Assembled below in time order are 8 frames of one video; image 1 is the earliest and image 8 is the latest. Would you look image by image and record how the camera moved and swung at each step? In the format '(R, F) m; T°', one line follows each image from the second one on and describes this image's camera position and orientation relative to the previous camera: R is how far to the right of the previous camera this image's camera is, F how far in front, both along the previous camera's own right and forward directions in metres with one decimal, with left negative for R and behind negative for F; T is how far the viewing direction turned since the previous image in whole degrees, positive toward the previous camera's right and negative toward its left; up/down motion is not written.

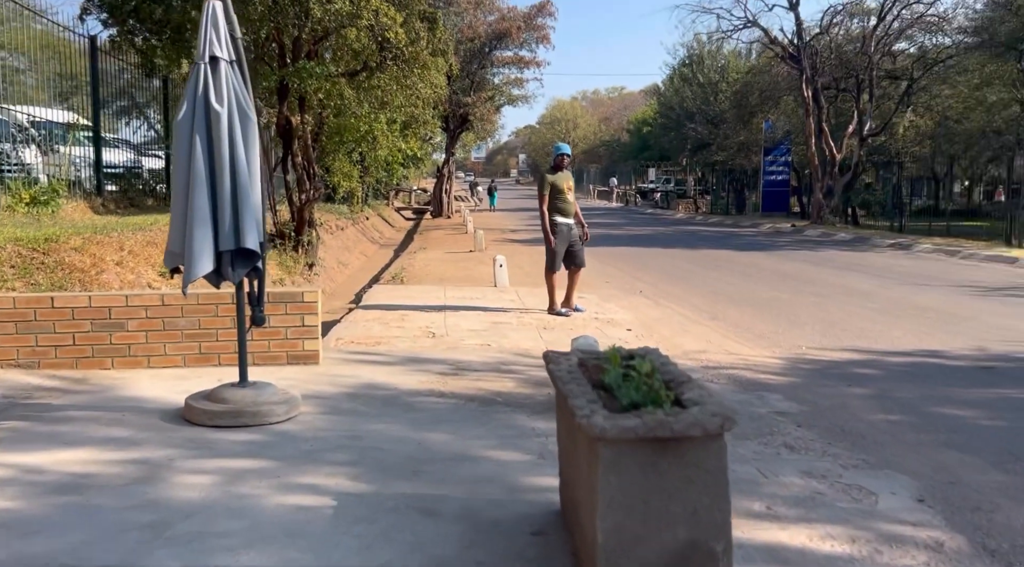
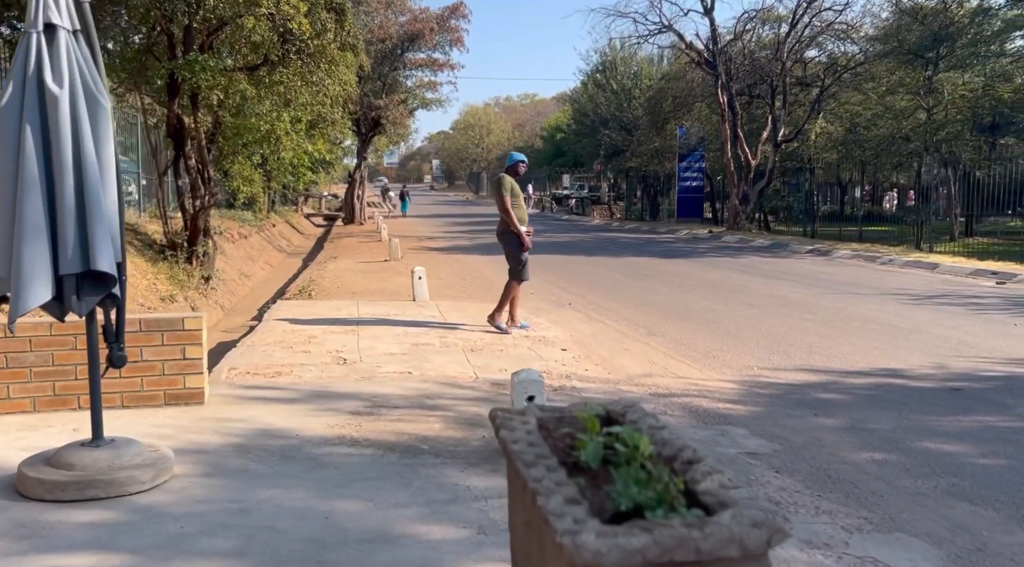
(-0.1, +1.1) m; +5°
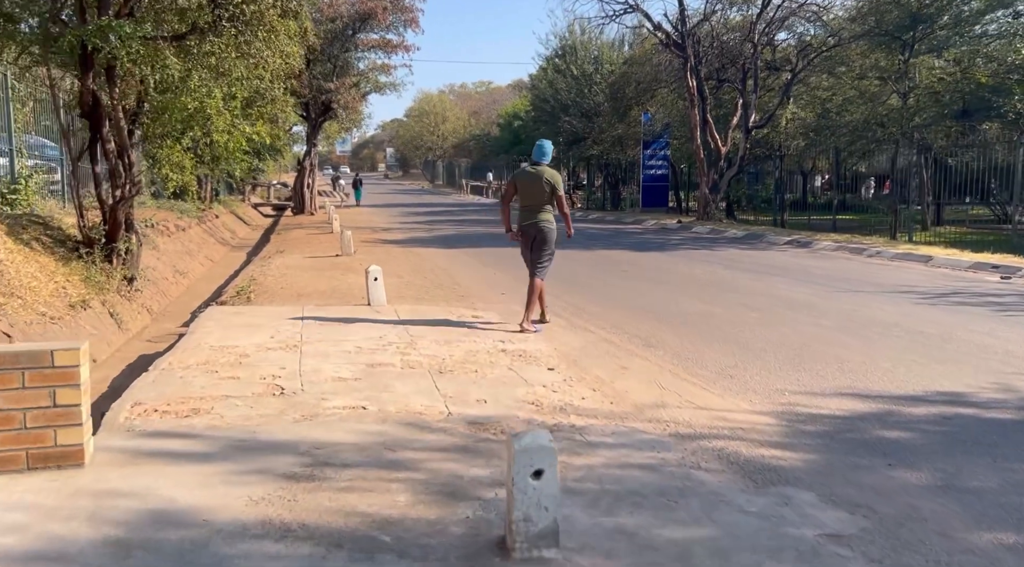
(-0.2, +1.7) m; +3°
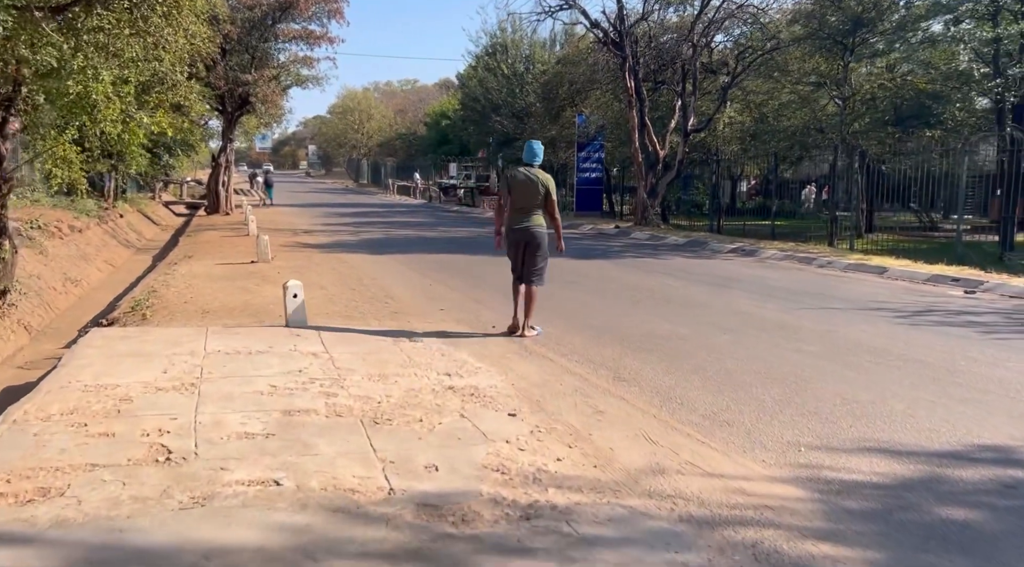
(-0.2, +1.5) m; +4°
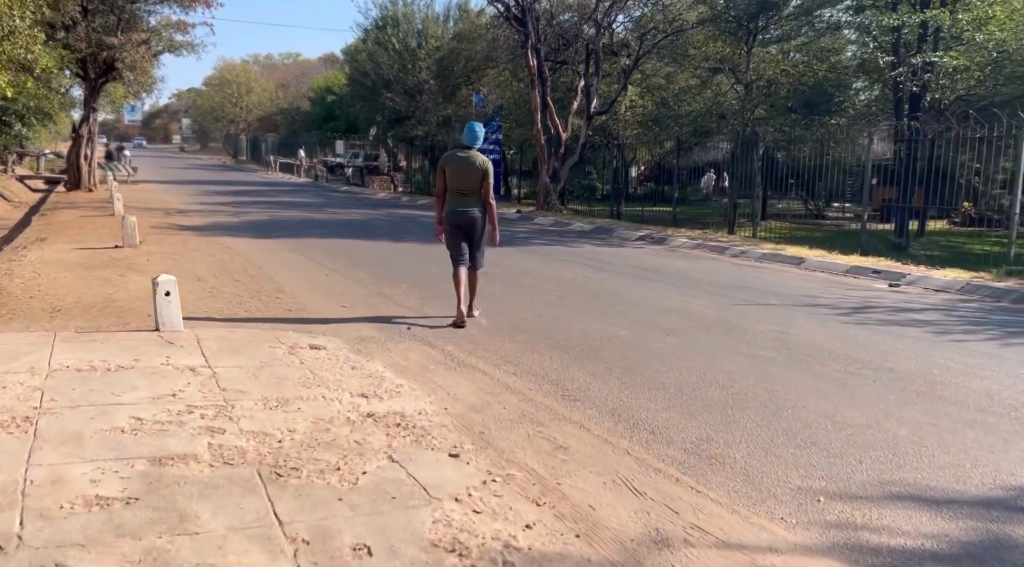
(-0.3, +1.4) m; +7°
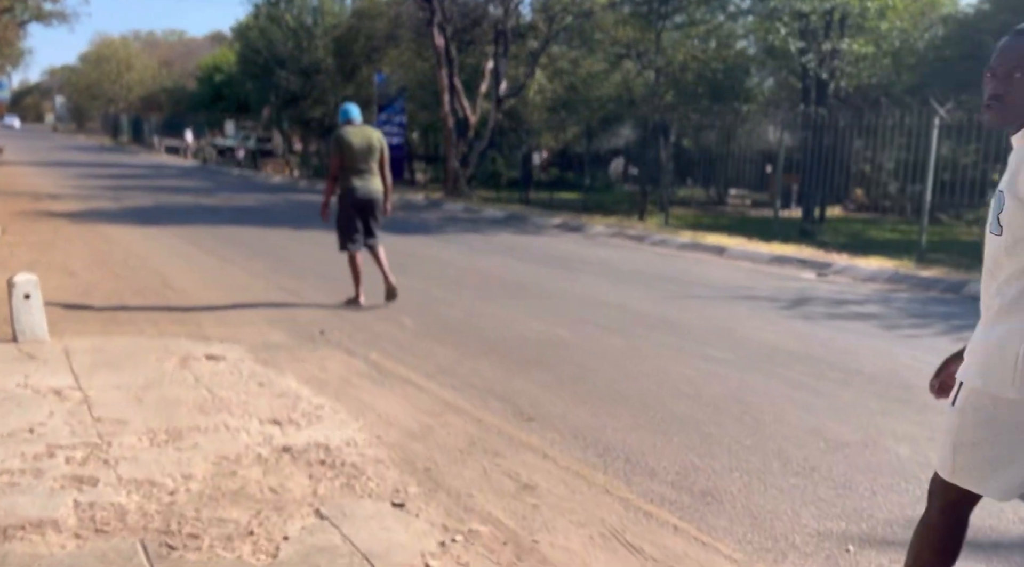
(-0.3, +1.0) m; +6°
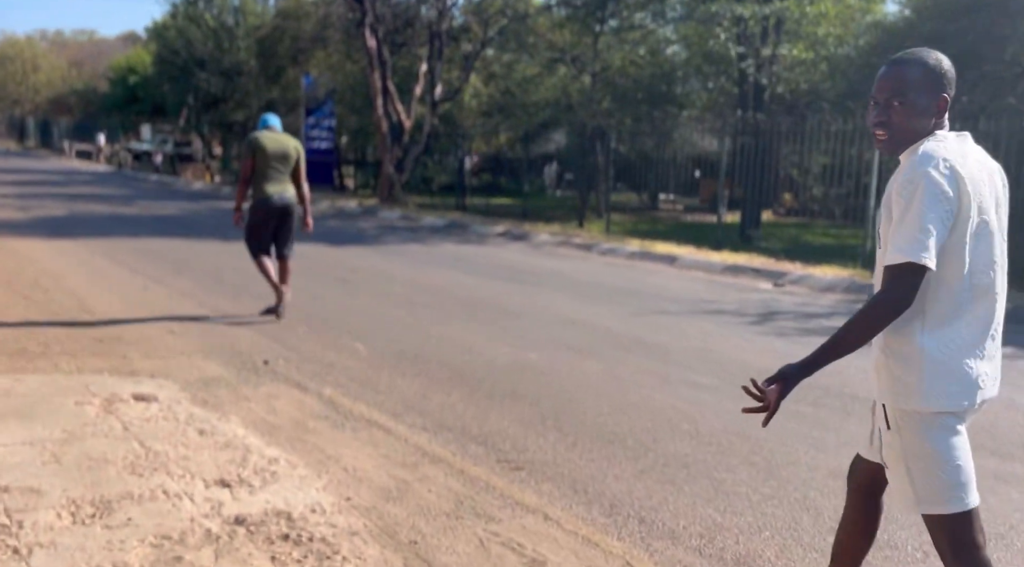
(-0.3, +0.7) m; +4°
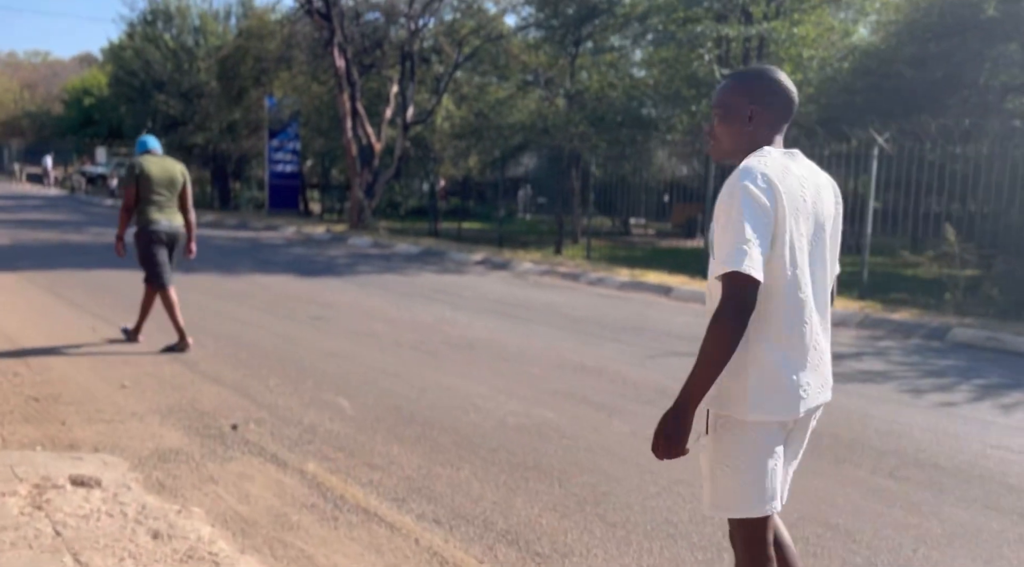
(-0.3, +1.0) m; +2°
